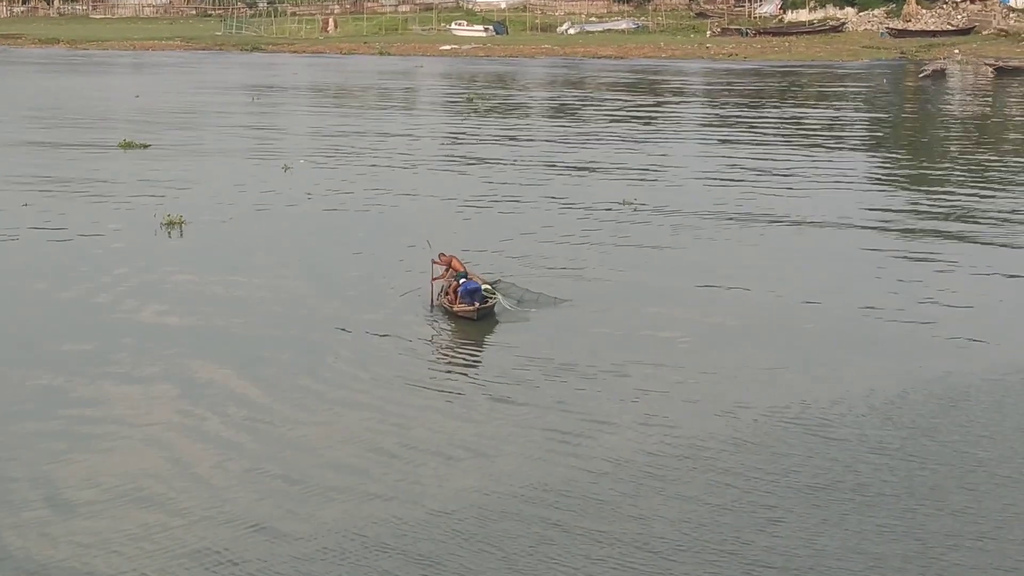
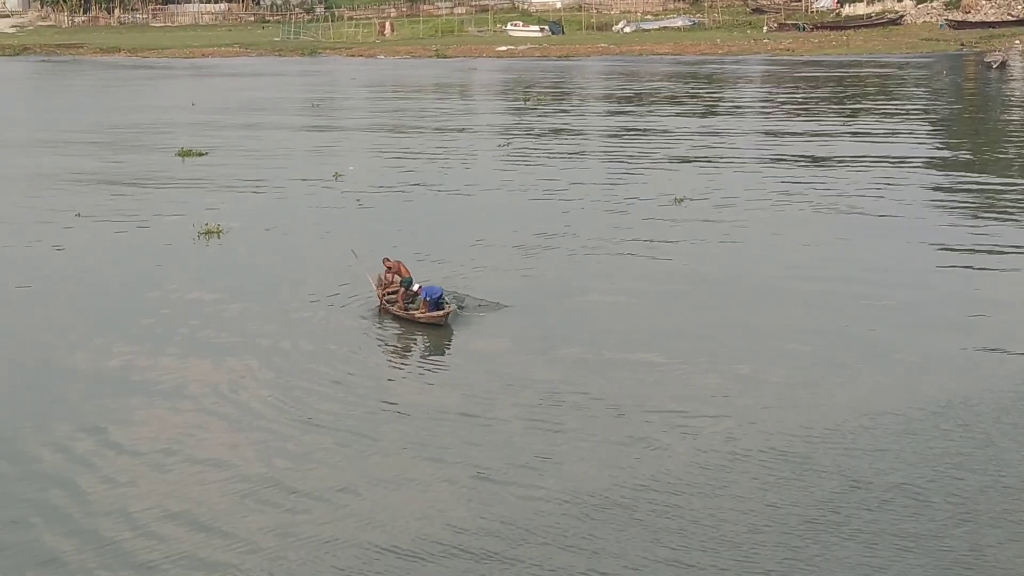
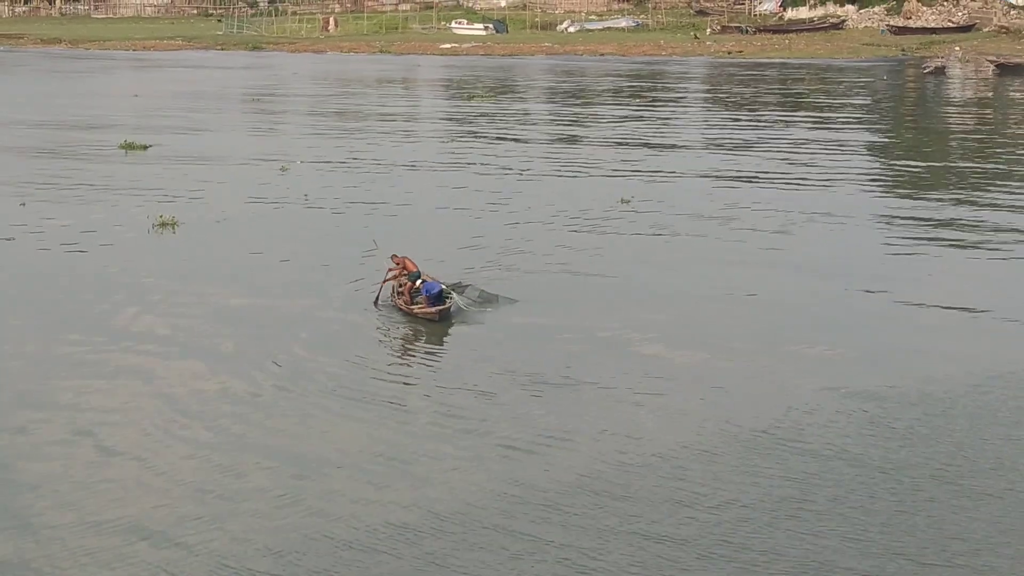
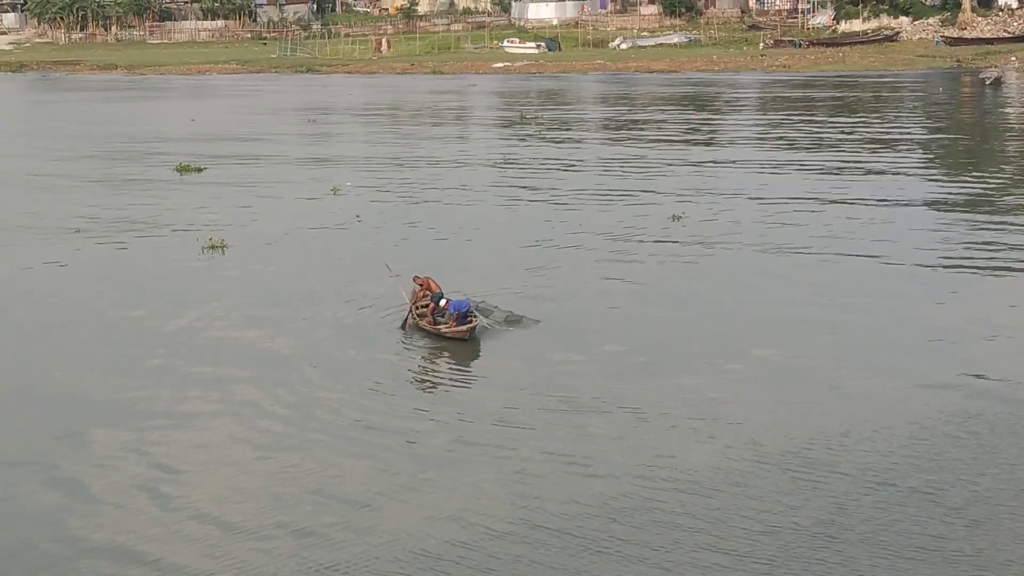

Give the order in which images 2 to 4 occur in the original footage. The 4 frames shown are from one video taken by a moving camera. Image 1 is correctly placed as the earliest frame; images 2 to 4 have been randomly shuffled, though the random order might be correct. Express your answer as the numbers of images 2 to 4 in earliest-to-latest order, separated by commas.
3, 4, 2
